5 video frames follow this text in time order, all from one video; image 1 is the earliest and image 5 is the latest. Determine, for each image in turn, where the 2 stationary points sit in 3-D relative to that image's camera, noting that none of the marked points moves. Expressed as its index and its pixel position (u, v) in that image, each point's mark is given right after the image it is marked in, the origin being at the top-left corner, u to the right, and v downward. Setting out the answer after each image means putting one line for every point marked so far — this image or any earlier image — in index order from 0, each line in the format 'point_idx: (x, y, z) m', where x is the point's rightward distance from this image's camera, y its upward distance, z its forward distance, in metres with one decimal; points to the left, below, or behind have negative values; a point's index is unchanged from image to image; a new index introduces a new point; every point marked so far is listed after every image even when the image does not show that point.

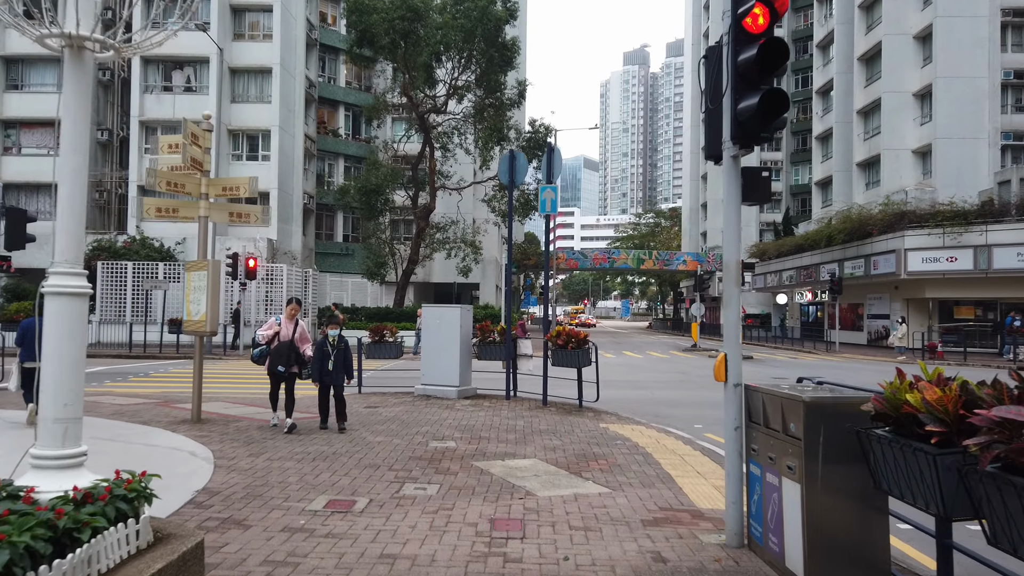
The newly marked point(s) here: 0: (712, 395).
0: (+3.8, -2.0, +14.0) m
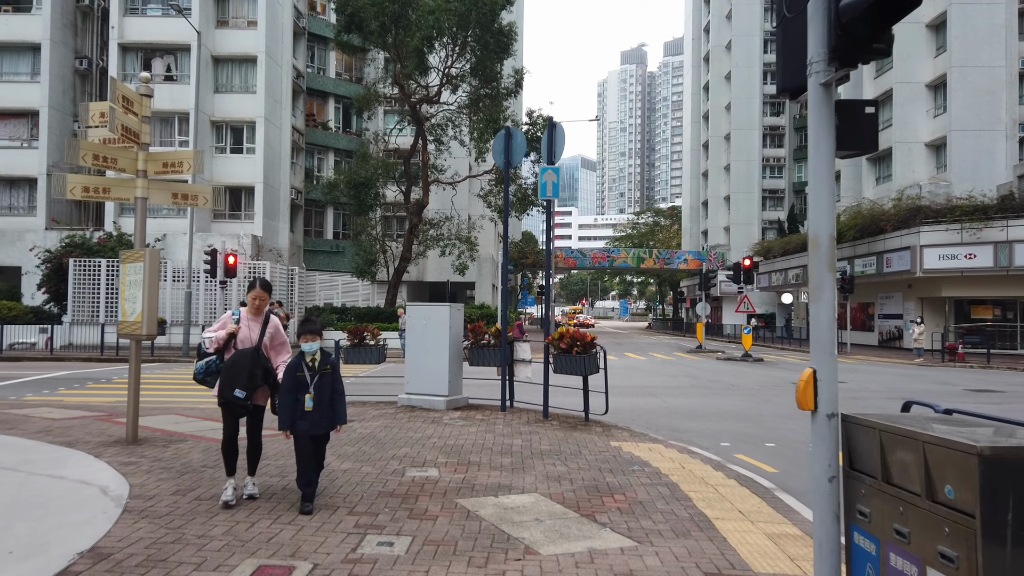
0: (+3.7, -2.0, +12.6) m
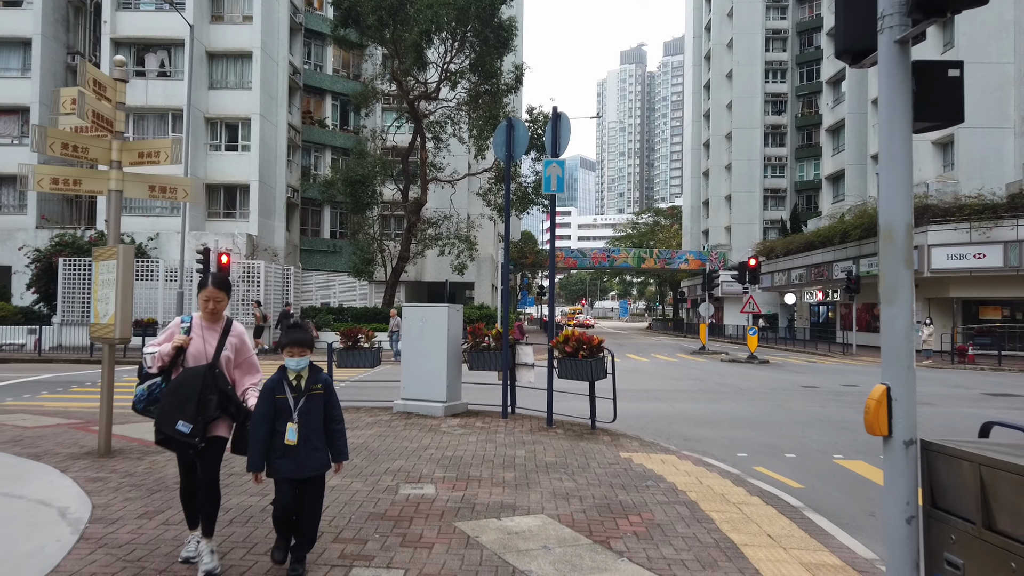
0: (+3.8, -2.0, +12.0) m
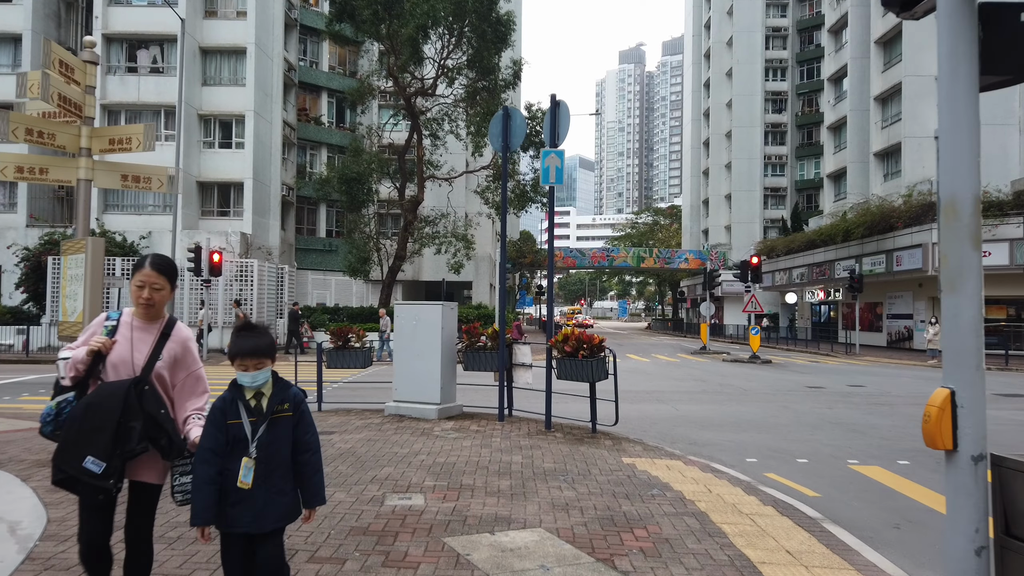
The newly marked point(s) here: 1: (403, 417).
0: (+3.7, -1.9, +11.6) m
1: (-1.5, -1.7, +10.0) m
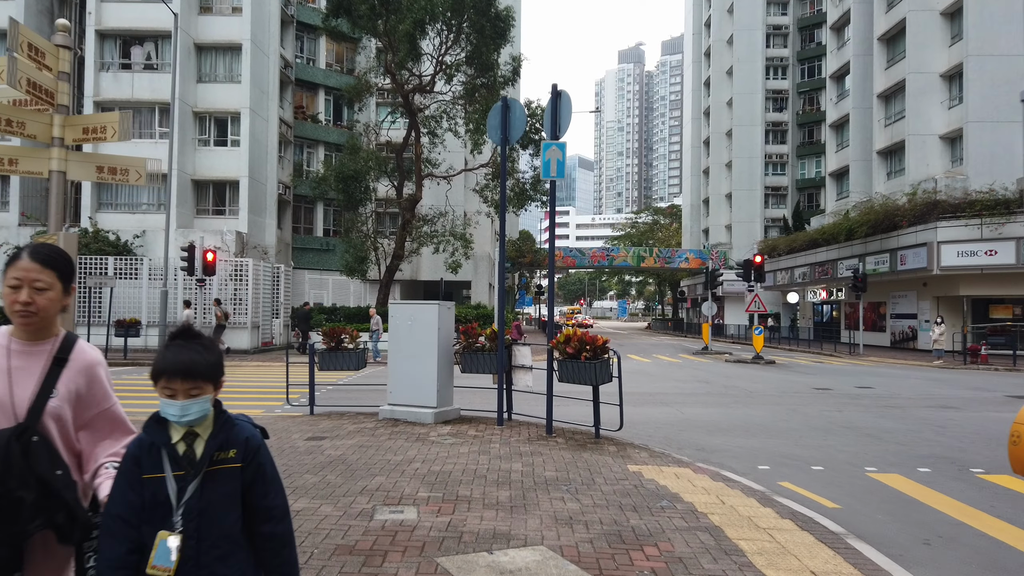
0: (+3.7, -1.9, +11.2) m
1: (-1.5, -1.7, +9.6) m
